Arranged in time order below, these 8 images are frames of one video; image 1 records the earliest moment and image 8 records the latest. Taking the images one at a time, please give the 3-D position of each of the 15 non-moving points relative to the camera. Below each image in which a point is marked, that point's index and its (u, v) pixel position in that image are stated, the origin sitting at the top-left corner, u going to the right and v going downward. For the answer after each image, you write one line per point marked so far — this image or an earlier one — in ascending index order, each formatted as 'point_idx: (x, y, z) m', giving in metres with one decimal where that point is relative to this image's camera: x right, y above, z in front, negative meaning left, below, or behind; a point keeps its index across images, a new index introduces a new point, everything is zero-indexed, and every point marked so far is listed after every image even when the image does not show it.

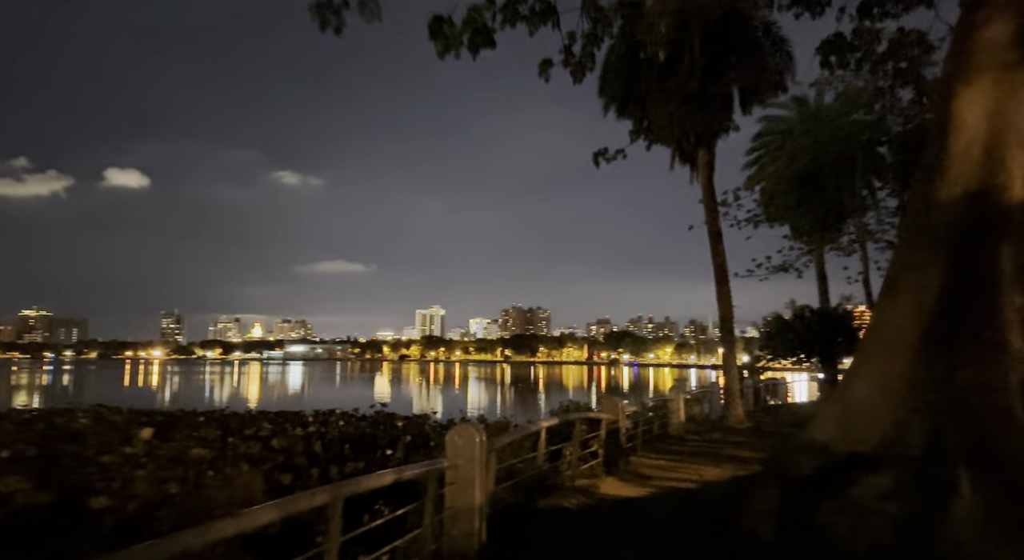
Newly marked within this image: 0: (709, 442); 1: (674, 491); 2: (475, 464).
0: (+4.1, -3.3, +13.4) m
1: (+2.2, -2.9, +9.0) m
2: (-0.3, -1.6, +5.6) m
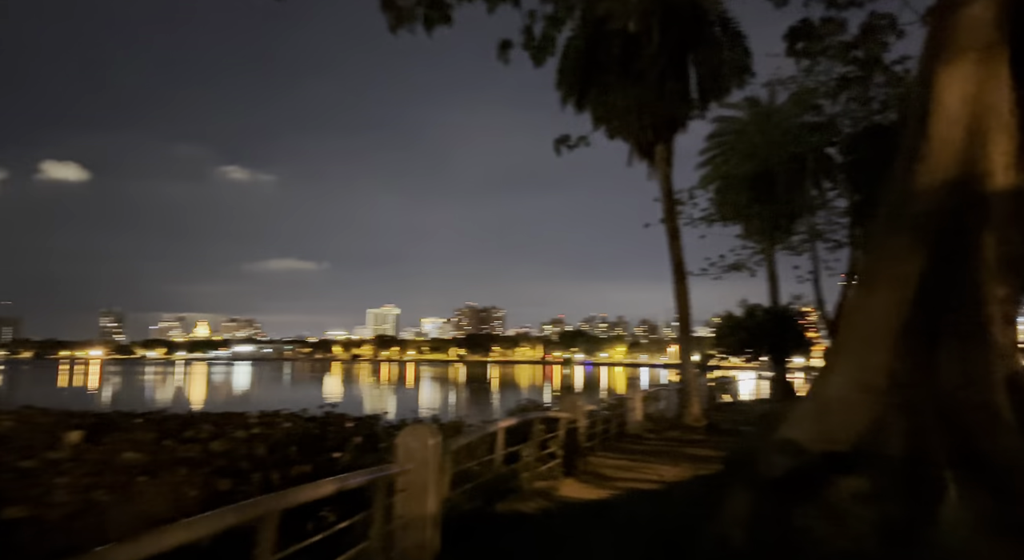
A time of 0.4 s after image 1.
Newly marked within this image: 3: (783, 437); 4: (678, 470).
0: (+3.1, -3.3, +13.2) m
1: (+1.6, -2.8, +8.7) m
2: (-0.6, -1.5, +5.2) m
3: (+2.2, -1.3, +5.3) m
4: (+2.6, -3.0, +10.3) m
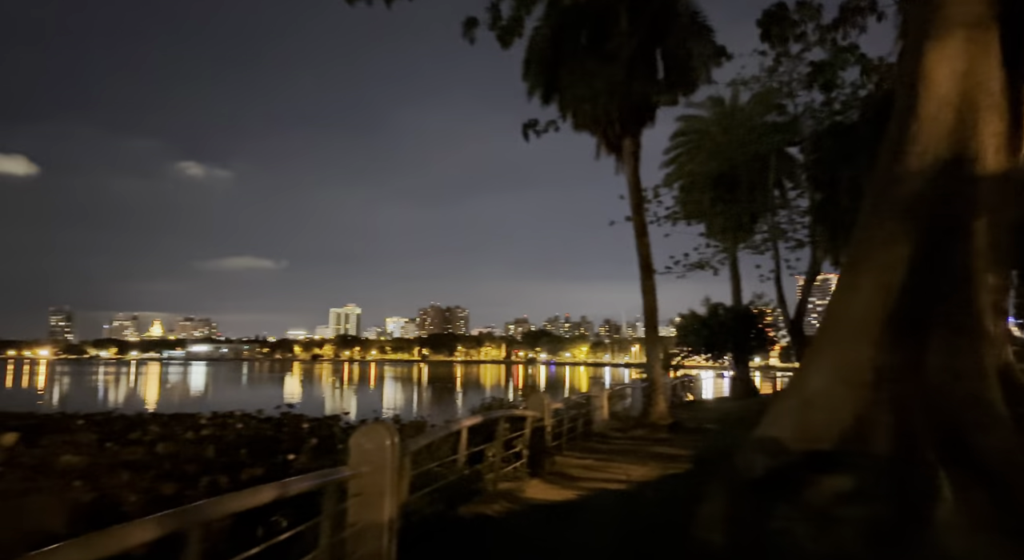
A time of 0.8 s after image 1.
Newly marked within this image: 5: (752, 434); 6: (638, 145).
0: (+2.4, -3.2, +13.0) m
1: (+1.2, -2.7, +8.4) m
2: (-0.9, -1.4, +4.7) m
3: (+1.9, -1.2, +5.0) m
4: (+2.0, -2.9, +10.0) m
5: (+1.9, -1.2, +5.2) m
6: (+3.0, +3.2, +15.7) m
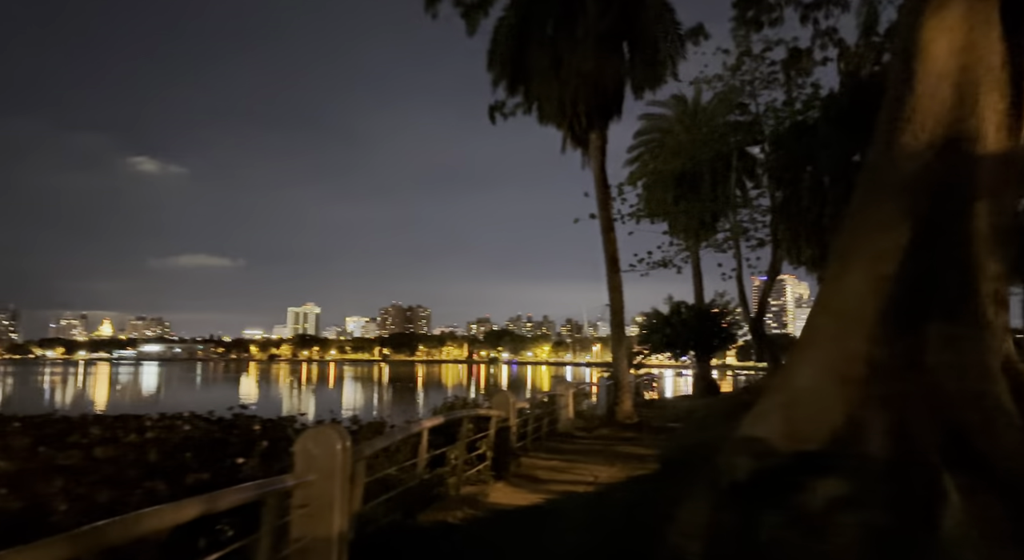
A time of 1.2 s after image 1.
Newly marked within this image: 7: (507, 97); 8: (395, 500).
0: (+1.7, -3.1, +12.6) m
1: (+0.7, -2.6, +8.0) m
2: (-1.1, -1.3, +4.2) m
3: (+1.7, -1.1, +4.7) m
4: (+1.5, -2.8, +9.6) m
5: (+1.7, -1.1, +4.9) m
6: (+2.2, +3.3, +15.4) m
7: (-0.1, +4.3, +15.4) m
8: (-1.1, -2.1, +6.2) m
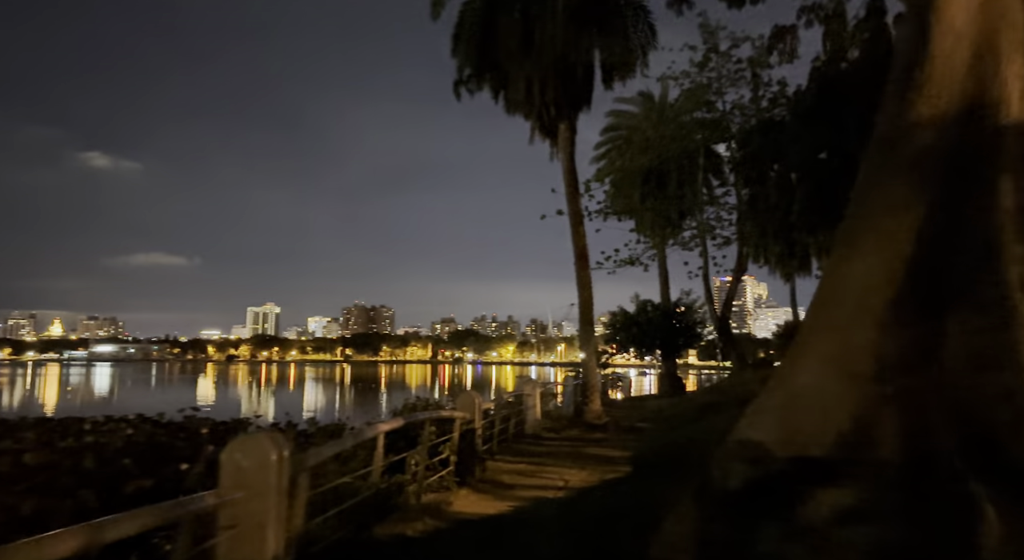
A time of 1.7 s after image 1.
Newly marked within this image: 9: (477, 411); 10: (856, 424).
0: (+1.1, -3.0, +12.2) m
1: (+0.3, -2.5, +7.5) m
2: (-1.3, -1.2, +3.6) m
3: (+1.4, -1.0, +4.2) m
4: (+1.0, -2.7, +9.1) m
5: (+1.4, -1.0, +4.4) m
6: (+1.4, +3.4, +15.0) m
7: (-0.9, +4.4, +14.8) m
8: (-1.4, -2.0, +5.6) m
9: (-0.5, -1.8, +8.9) m
10: (+1.9, -0.8, +3.7) m
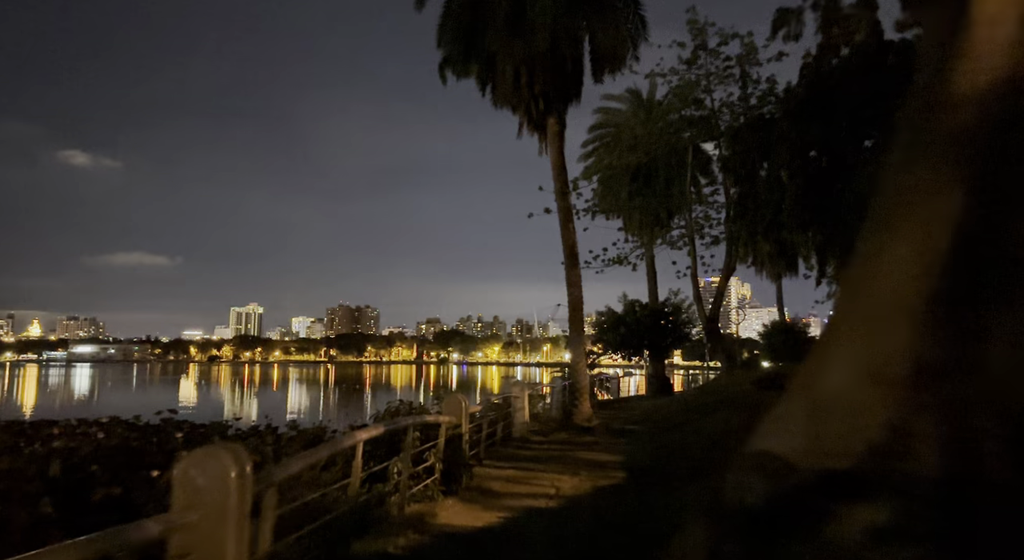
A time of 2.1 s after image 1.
0: (+0.8, -3.0, +11.8) m
1: (+0.2, -2.5, +7.0) m
2: (-1.3, -1.1, +3.1) m
3: (+1.4, -1.0, +3.8) m
4: (+0.9, -2.7, +8.7) m
5: (+1.4, -1.0, +4.0) m
6: (+1.1, +3.4, +14.6) m
7: (-1.2, +4.4, +14.4) m
8: (-1.5, -1.9, +5.1) m
9: (-0.6, -1.7, +8.5) m
10: (+1.9, -0.8, +3.3) m
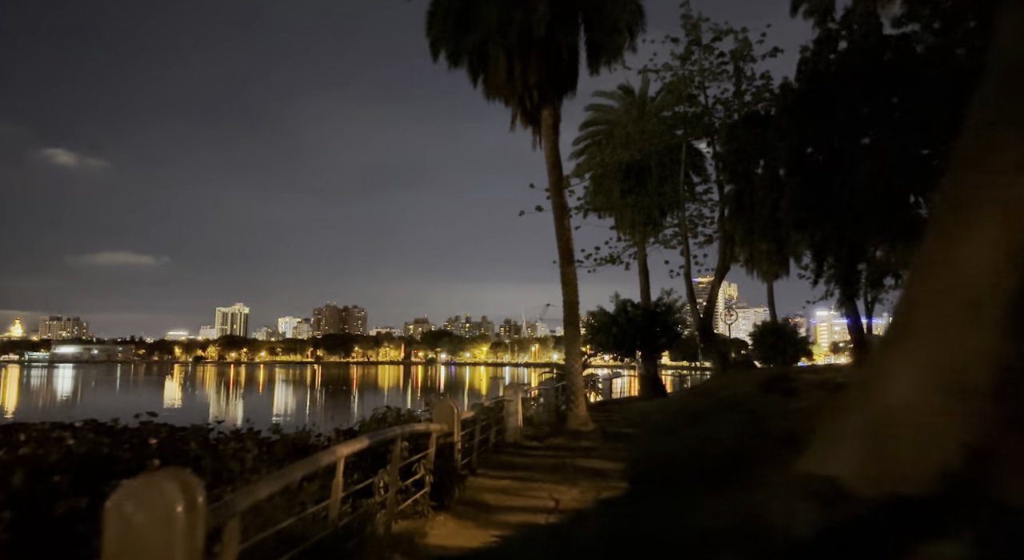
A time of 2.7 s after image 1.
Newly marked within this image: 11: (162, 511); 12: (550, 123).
0: (+0.7, -2.9, +11.2) m
1: (+0.2, -2.5, +6.5) m
2: (-1.3, -1.1, +2.5) m
3: (+1.4, -0.9, +3.2) m
4: (+0.8, -2.6, +8.2) m
5: (+1.4, -1.0, +3.5) m
6: (+1.0, +3.4, +14.0) m
7: (-1.3, +4.5, +13.8) m
8: (-1.5, -1.9, +4.5) m
9: (-0.7, -1.7, +7.9) m
10: (+1.9, -0.7, +2.8) m
11: (-1.4, -0.9, +2.6) m
12: (+0.8, +3.3, +13.9) m
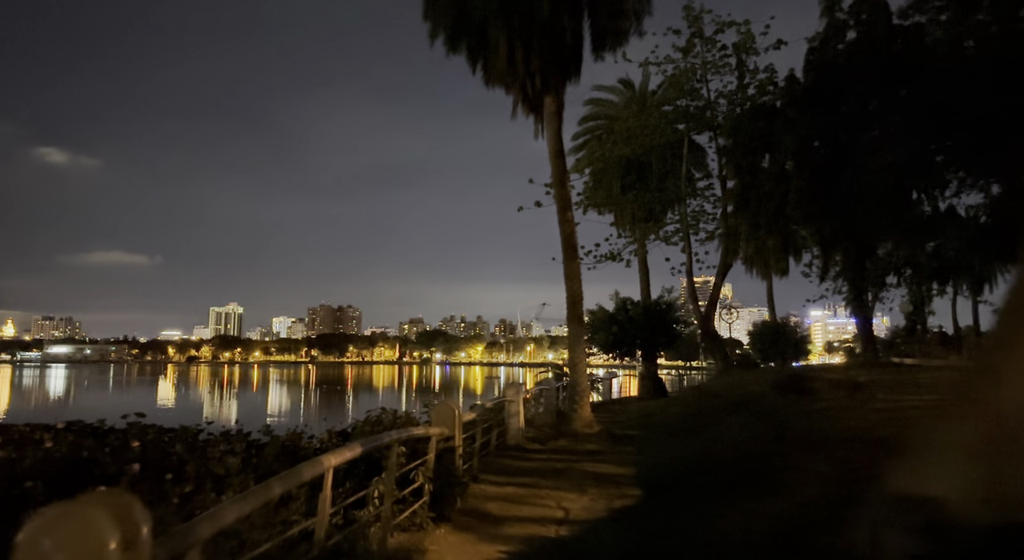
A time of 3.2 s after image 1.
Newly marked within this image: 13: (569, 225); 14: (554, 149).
0: (+0.8, -2.8, +10.6) m
1: (+0.3, -2.4, +5.9) m
2: (-1.2, -1.0, +1.9) m
3: (+1.5, -0.8, +2.7) m
4: (+0.9, -2.5, +7.6) m
5: (+1.5, -0.9, +2.9) m
6: (+1.0, +3.5, +13.4) m
7: (-1.3, +4.6, +13.2) m
8: (-1.4, -1.8, +3.9) m
9: (-0.6, -1.6, +7.3) m
10: (+2.0, -0.6, +2.2) m
11: (-1.3, -0.8, +2.0) m
12: (+0.8, +3.4, +13.3) m
13: (+1.1, +1.1, +13.1) m
14: (+0.8, +2.6, +13.2) m
